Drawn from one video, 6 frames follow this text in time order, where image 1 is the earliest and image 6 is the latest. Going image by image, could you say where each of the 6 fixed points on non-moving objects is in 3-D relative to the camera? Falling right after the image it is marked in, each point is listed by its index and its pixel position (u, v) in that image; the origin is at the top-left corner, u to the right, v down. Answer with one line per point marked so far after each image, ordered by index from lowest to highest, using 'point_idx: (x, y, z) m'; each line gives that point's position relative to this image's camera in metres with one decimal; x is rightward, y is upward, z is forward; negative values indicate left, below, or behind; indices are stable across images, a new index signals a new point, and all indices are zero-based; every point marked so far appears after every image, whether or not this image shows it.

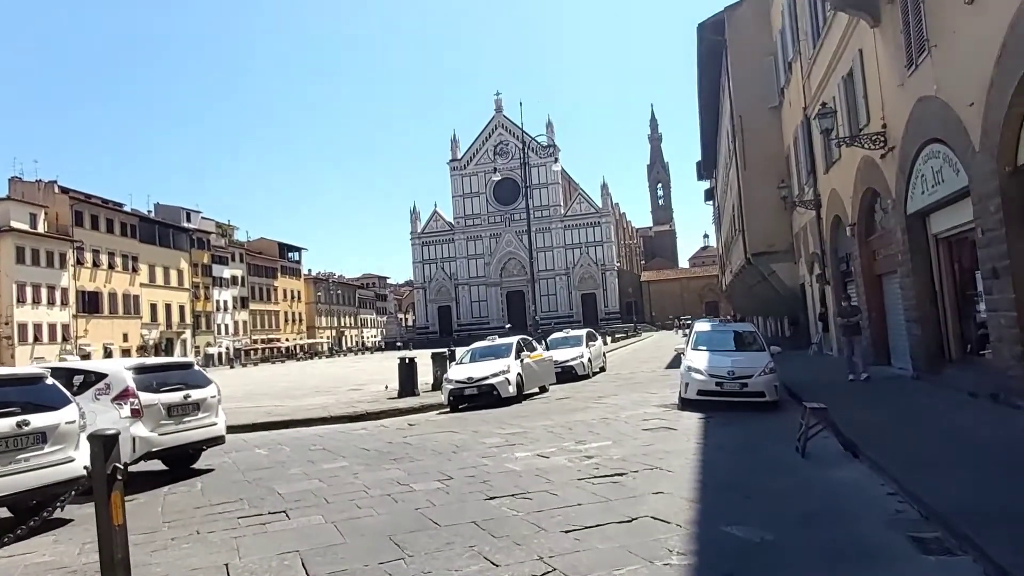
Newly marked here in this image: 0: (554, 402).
0: (+0.9, -2.3, +13.9) m
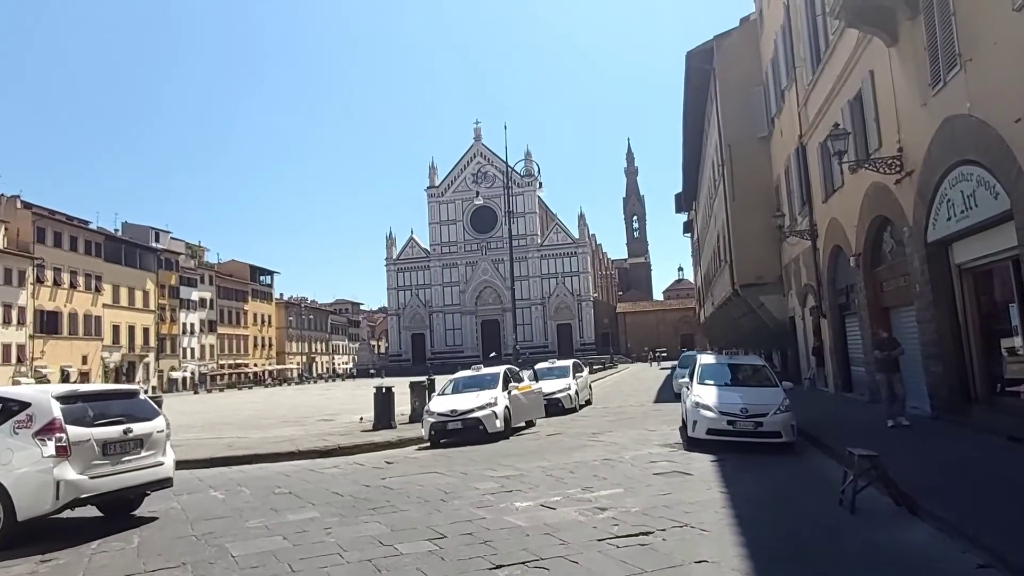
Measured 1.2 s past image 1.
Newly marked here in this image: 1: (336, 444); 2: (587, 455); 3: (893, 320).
0: (+0.6, -2.8, +12.7) m
1: (-3.5, -3.1, +13.6) m
2: (+1.2, -2.5, +10.3) m
3: (+8.0, -0.7, +14.3) m
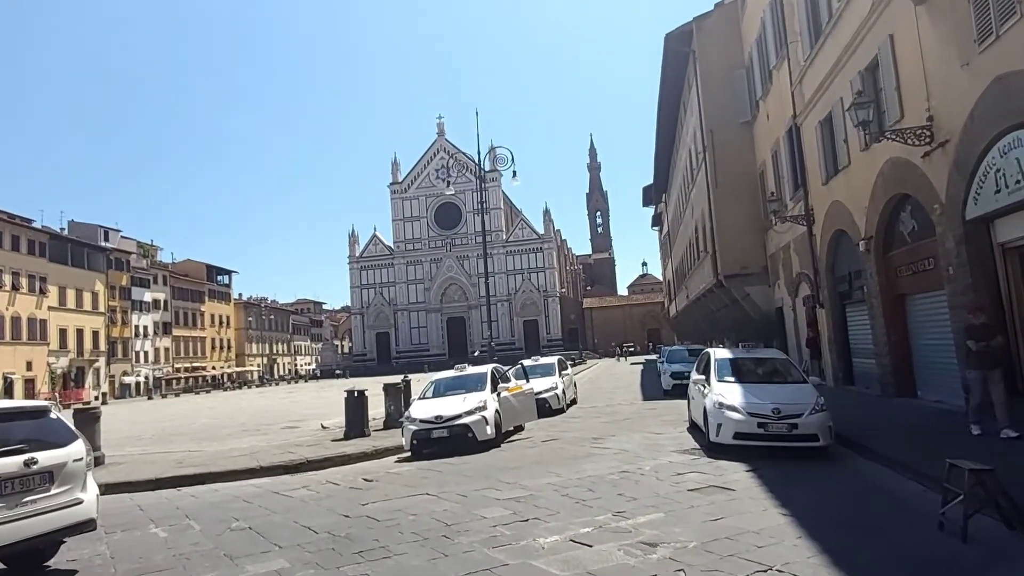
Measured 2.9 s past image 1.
0: (+0.5, -2.6, +11.4) m
1: (-3.7, -3.0, +12.0) m
2: (+1.2, -2.3, +9.0) m
3: (+7.8, -0.4, +13.3) m
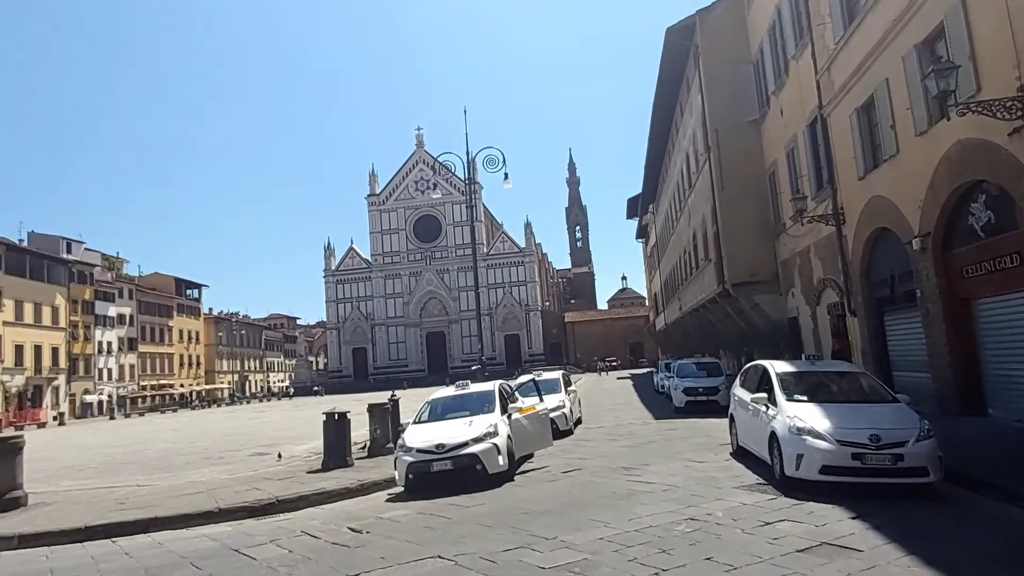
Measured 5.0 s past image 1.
0: (+0.7, -2.6, +9.4) m
1: (-3.5, -3.0, +9.8) m
2: (+1.5, -2.3, +7.0) m
3: (+7.9, -0.4, +11.6) m
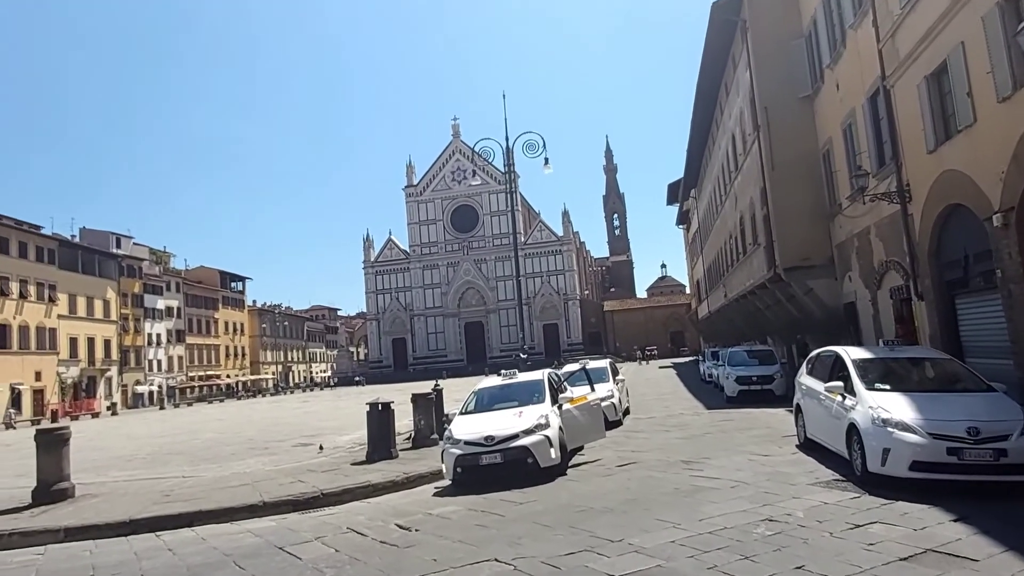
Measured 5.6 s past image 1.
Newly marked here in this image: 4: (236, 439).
0: (+1.4, -2.4, +8.9) m
1: (-2.7, -2.8, +9.5) m
2: (+2.0, -2.1, +6.4) m
3: (+8.7, -0.1, +10.7) m
4: (-7.4, -4.0, +18.3) m
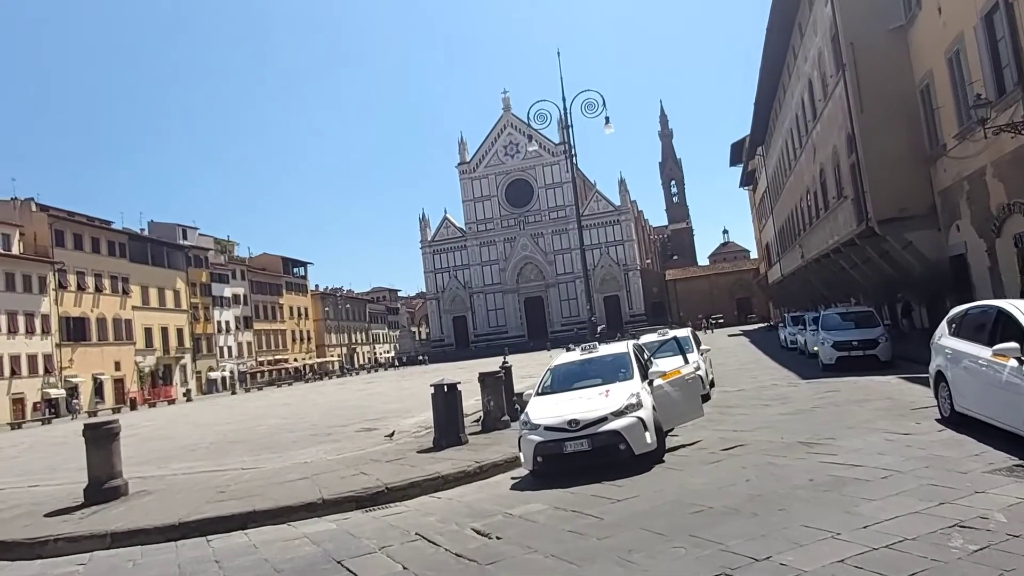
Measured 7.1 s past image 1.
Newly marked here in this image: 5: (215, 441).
0: (+2.4, -1.9, +7.5) m
1: (-1.6, -2.4, +8.5) m
2: (+2.8, -1.6, +5.0) m
3: (+9.7, +0.8, +8.6) m
4: (-5.5, -3.5, +17.7) m
5: (-7.0, -3.6, +16.1) m
